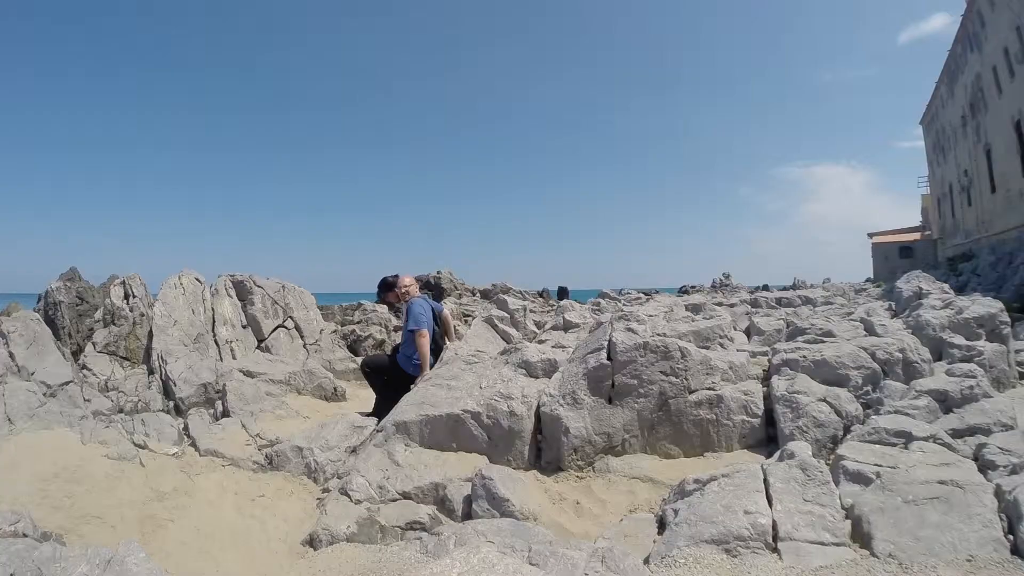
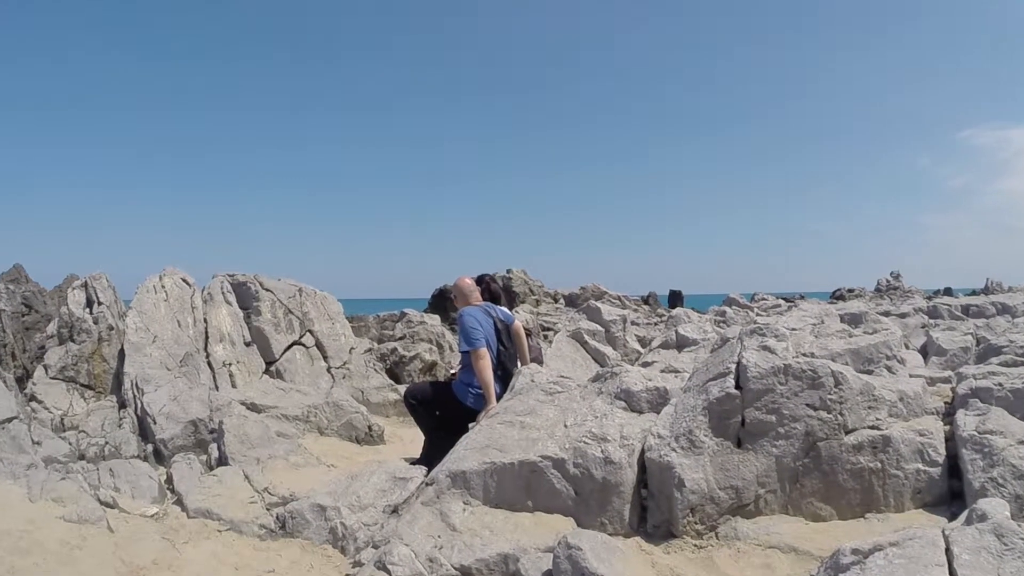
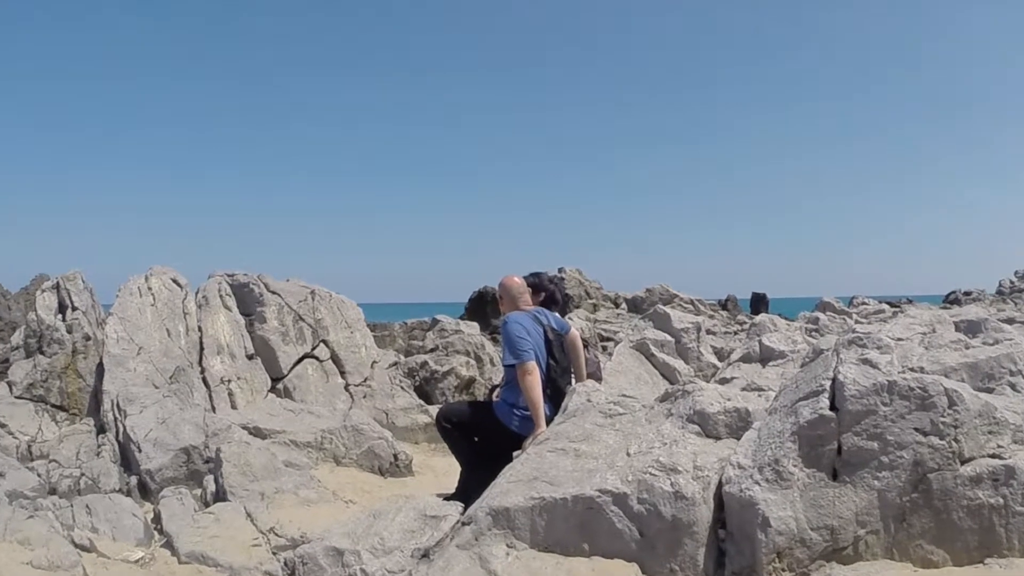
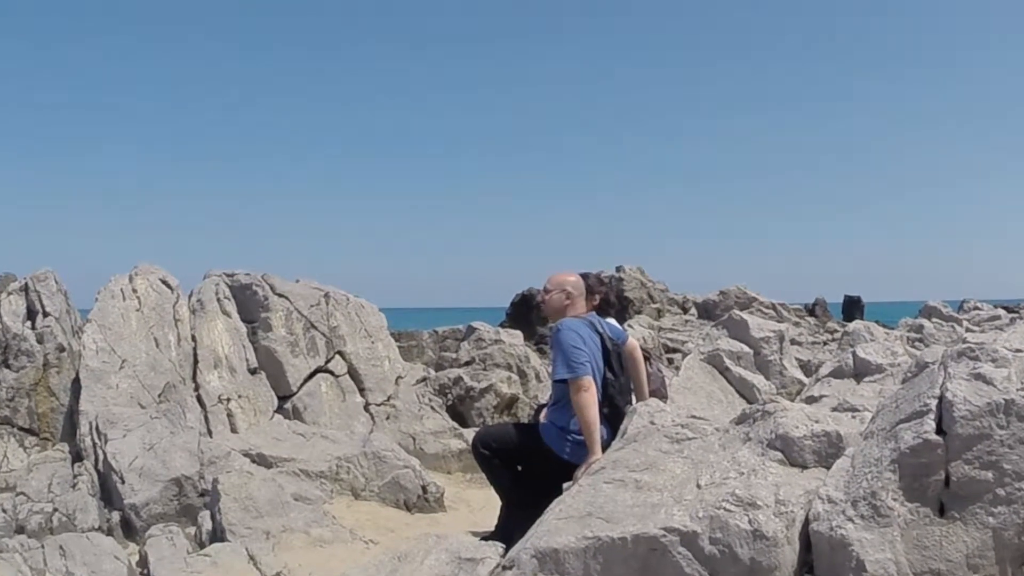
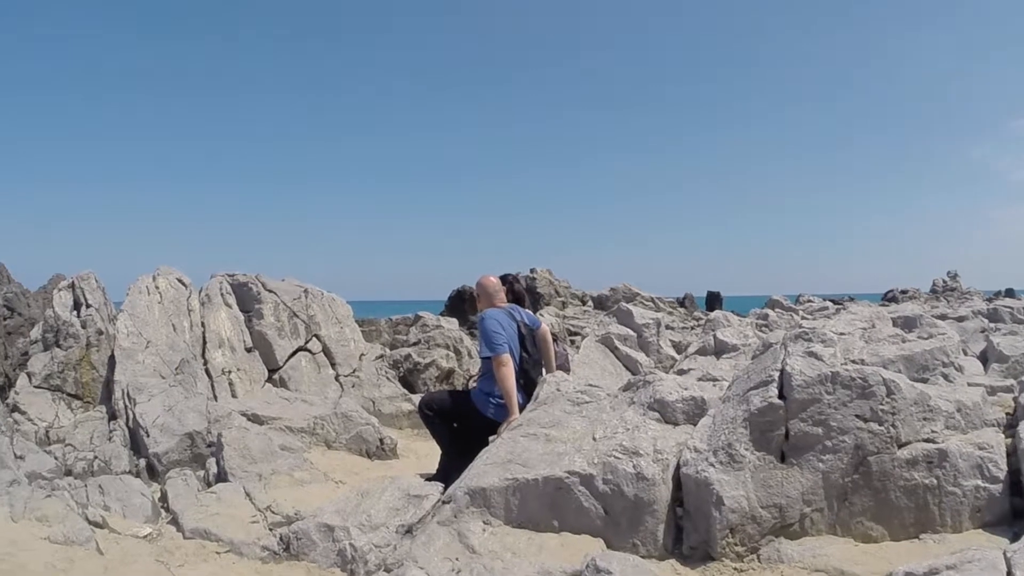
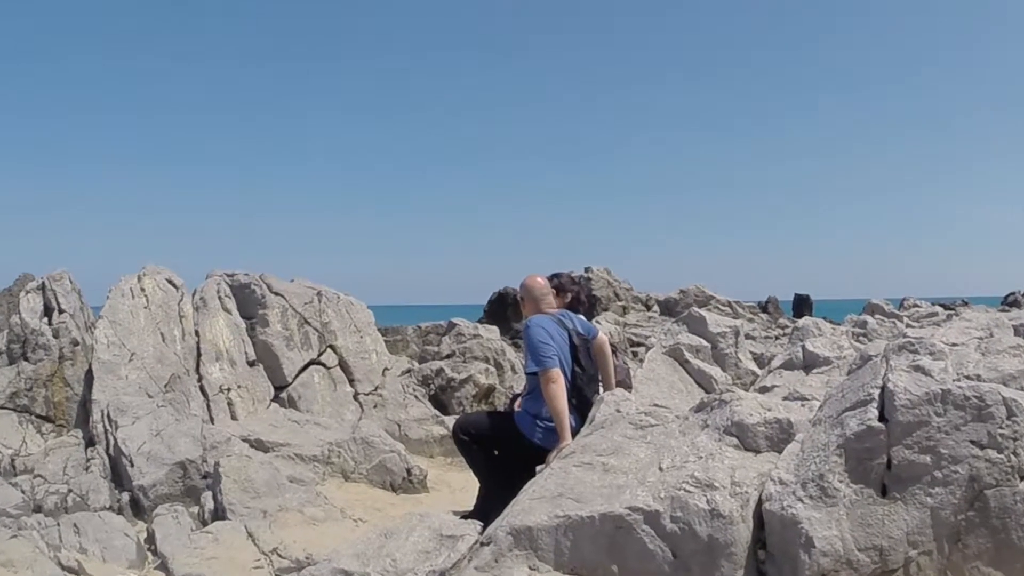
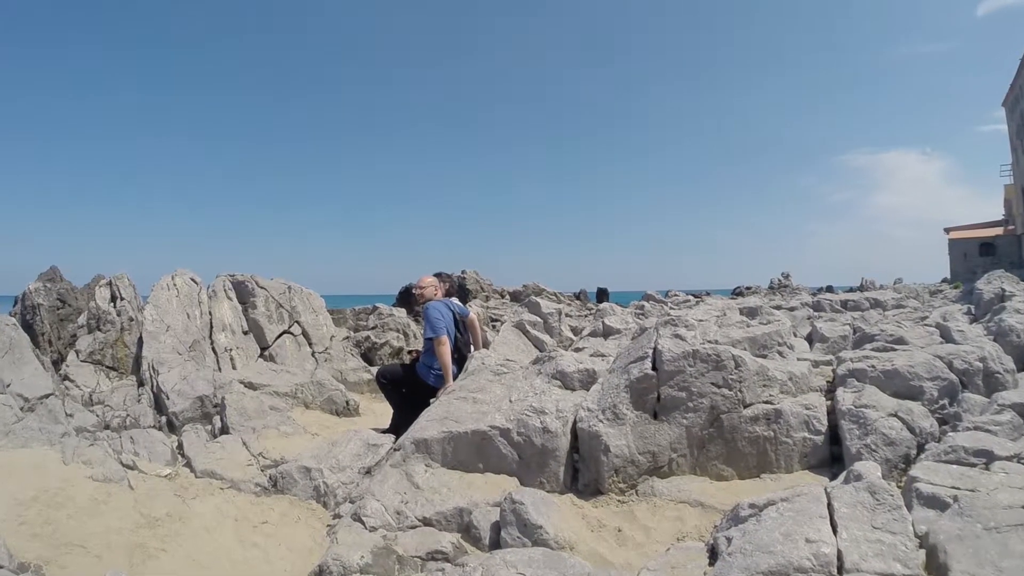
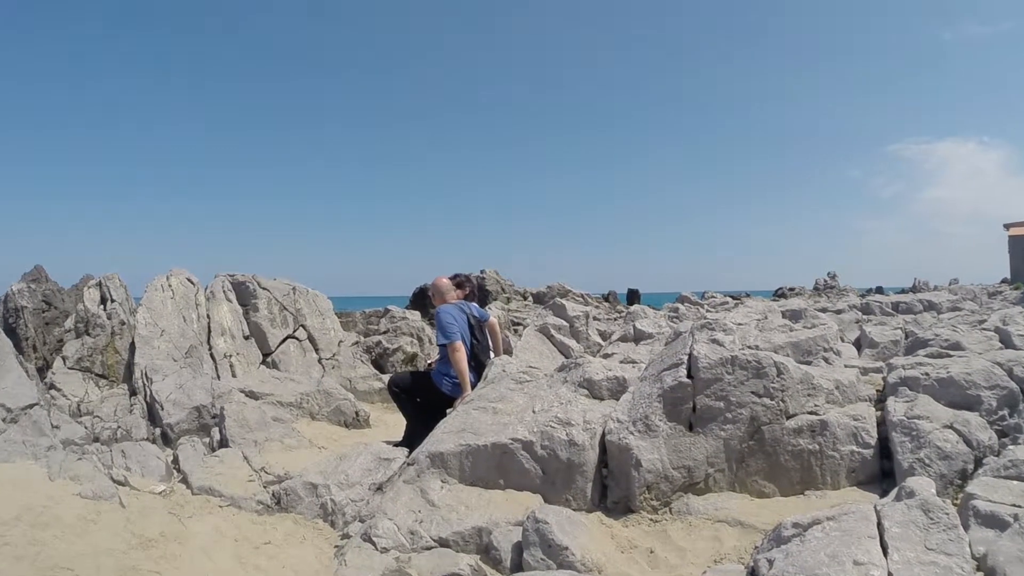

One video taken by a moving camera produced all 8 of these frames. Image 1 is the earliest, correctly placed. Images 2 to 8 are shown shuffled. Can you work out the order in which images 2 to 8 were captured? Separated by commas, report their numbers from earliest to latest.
7, 8, 2, 5, 3, 6, 4
